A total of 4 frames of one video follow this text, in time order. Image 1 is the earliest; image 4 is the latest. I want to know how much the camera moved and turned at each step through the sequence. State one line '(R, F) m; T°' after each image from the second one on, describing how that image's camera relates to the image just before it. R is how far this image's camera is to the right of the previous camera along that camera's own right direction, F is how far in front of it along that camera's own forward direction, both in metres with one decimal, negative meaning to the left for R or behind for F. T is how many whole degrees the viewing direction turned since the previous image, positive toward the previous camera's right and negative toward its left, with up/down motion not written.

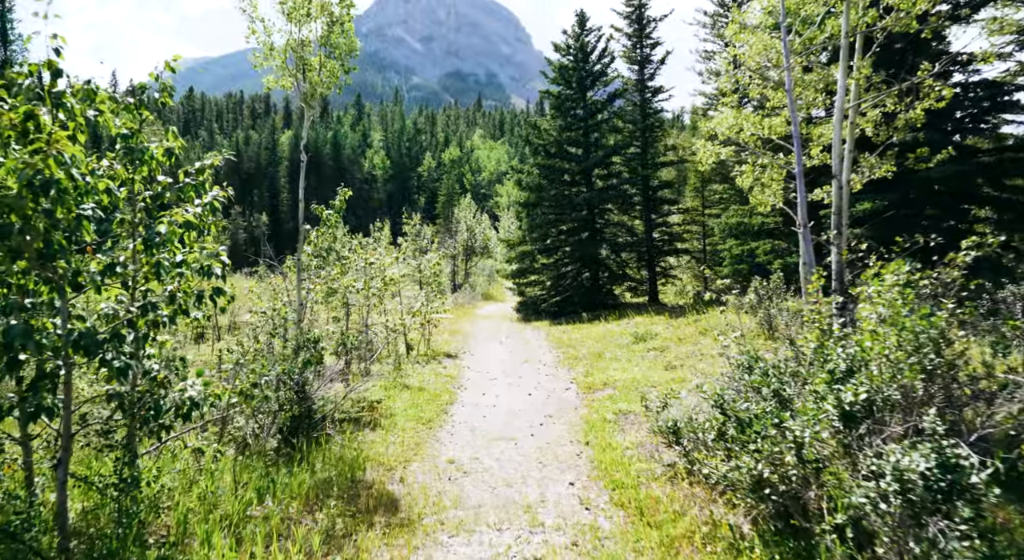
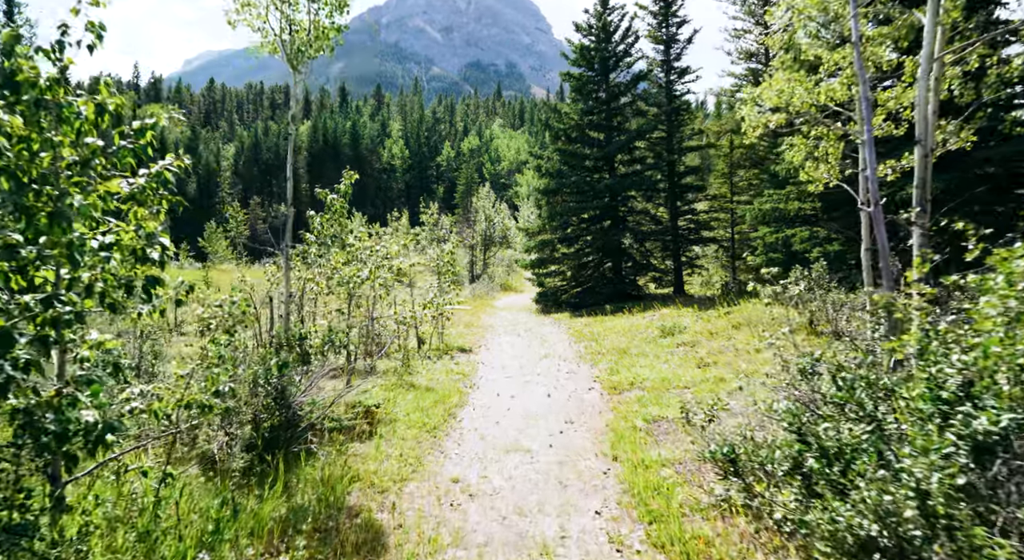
(+0.1, +1.3) m; -2°
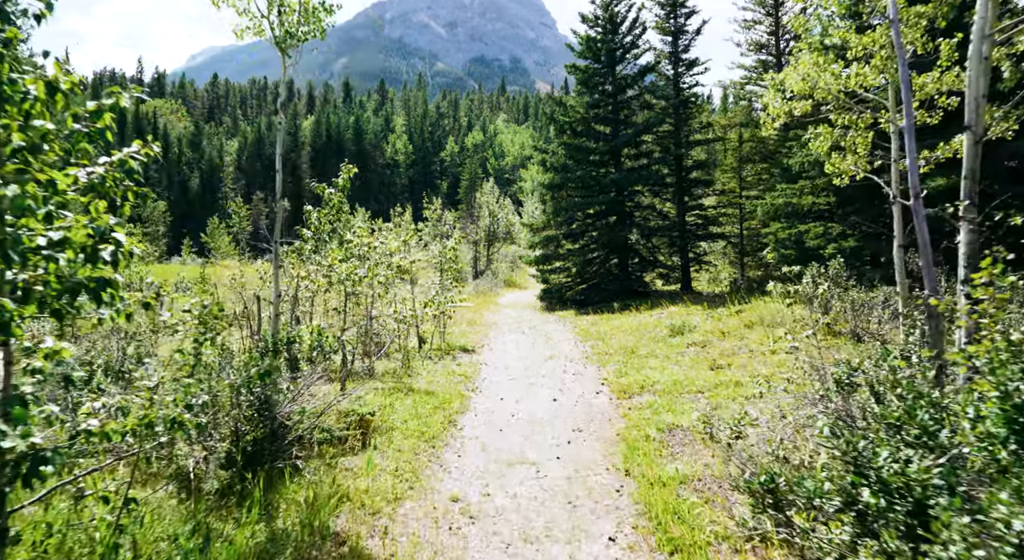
(0.0, +0.7) m; 0°
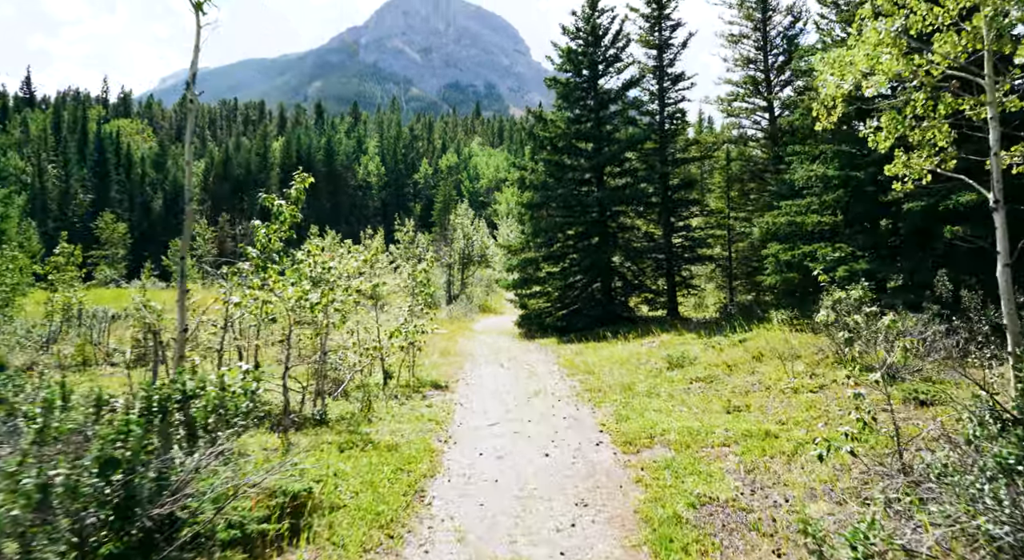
(-0.1, +2.2) m; +2°
